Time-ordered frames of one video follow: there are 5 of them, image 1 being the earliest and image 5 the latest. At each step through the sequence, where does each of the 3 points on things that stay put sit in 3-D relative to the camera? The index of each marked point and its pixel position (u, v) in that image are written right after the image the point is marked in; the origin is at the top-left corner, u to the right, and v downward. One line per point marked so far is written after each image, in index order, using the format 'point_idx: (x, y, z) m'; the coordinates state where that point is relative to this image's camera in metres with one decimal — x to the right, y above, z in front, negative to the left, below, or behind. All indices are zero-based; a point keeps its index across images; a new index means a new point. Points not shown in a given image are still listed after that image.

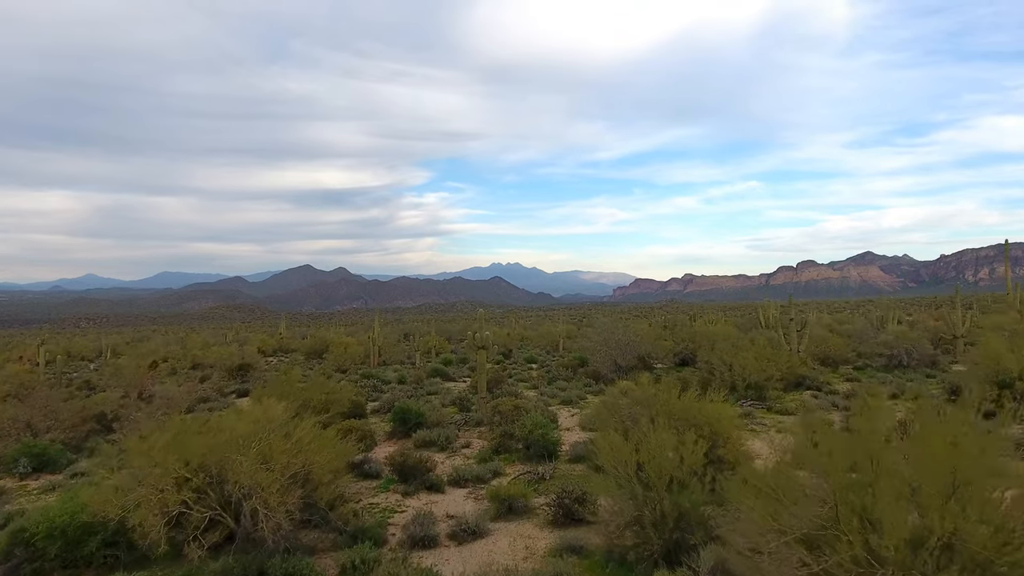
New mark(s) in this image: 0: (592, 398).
0: (+2.4, -3.5, +16.4) m
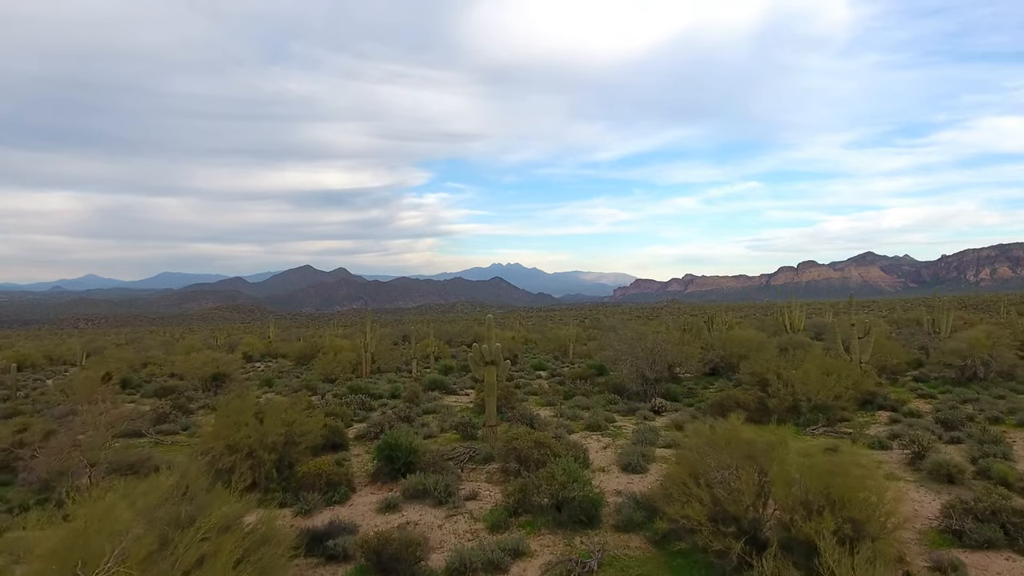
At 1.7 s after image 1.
0: (+2.8, -3.4, +13.6) m
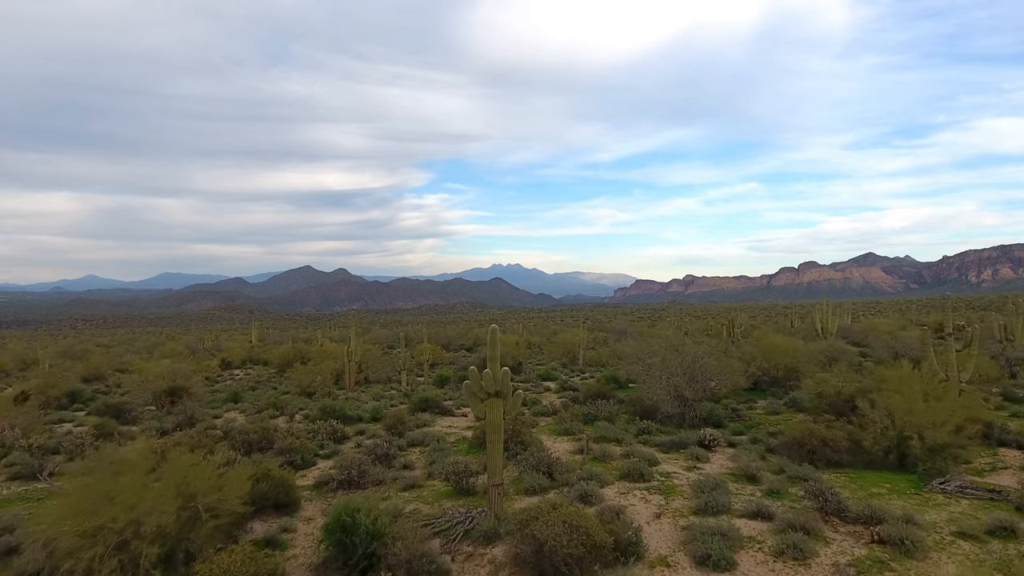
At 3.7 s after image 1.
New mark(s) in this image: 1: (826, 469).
0: (+3.0, -3.4, +10.3) m
1: (+5.7, -3.3, +9.7) m
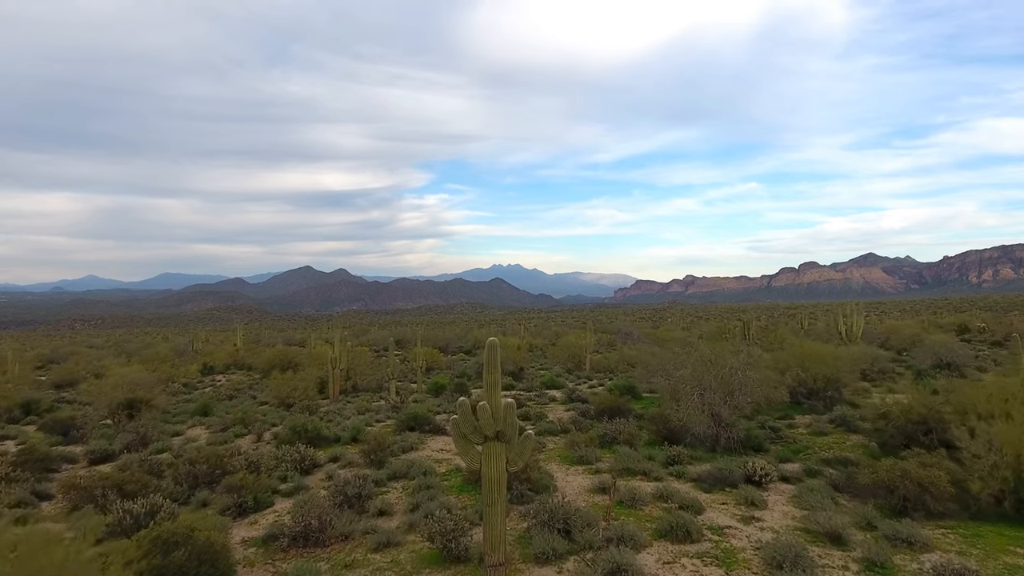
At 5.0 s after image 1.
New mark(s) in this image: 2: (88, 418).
0: (+3.0, -3.4, +8.0) m
1: (+5.8, -3.3, +7.4) m
2: (-13.7, -4.2, +17.1) m
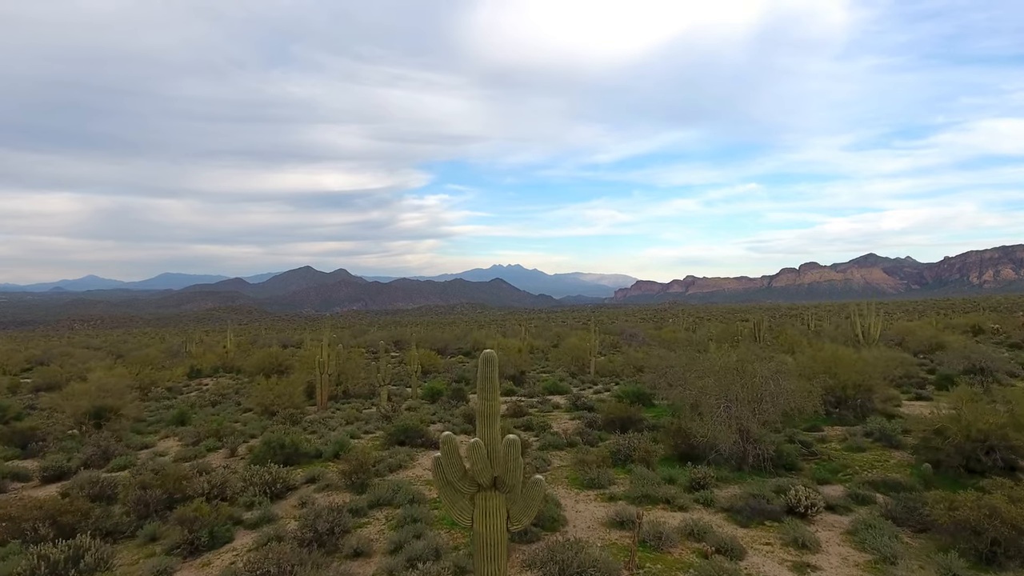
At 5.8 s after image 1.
0: (+3.1, -3.4, +6.6) m
1: (+5.8, -3.2, +6.0) m
2: (-13.7, -4.2, +15.7) m
